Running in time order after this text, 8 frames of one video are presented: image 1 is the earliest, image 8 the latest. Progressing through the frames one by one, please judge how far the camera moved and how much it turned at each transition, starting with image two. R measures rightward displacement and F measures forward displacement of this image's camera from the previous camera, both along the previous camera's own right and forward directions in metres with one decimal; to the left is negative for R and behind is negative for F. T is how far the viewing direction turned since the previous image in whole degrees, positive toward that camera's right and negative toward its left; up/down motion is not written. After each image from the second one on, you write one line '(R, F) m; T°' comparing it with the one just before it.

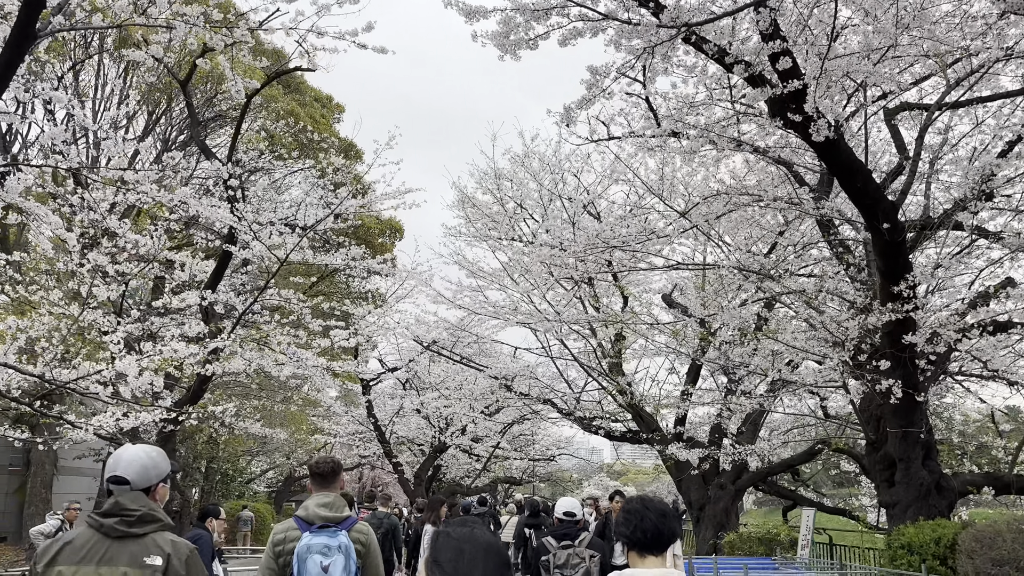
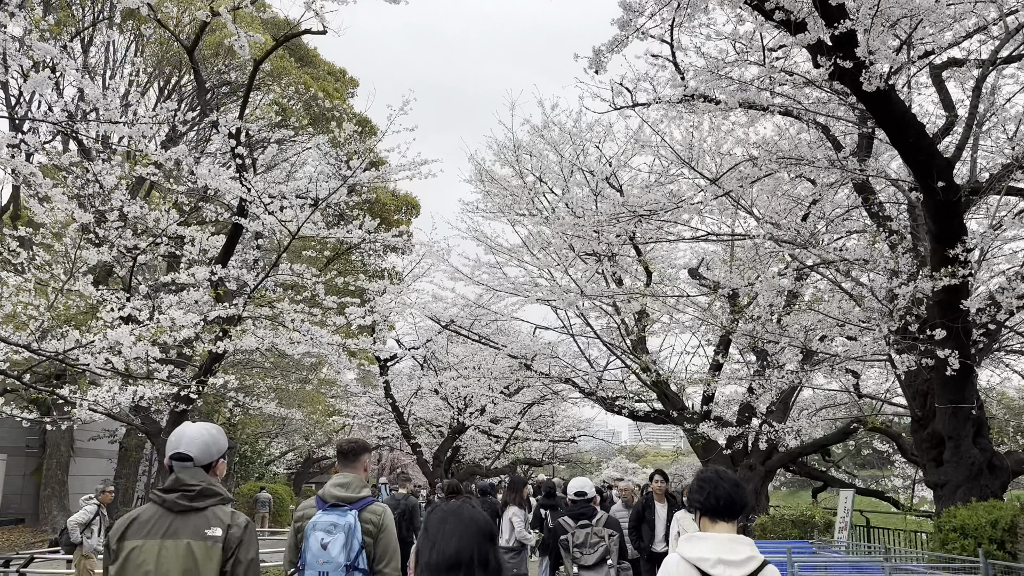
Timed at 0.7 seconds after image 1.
(0.0, +0.3) m; -1°
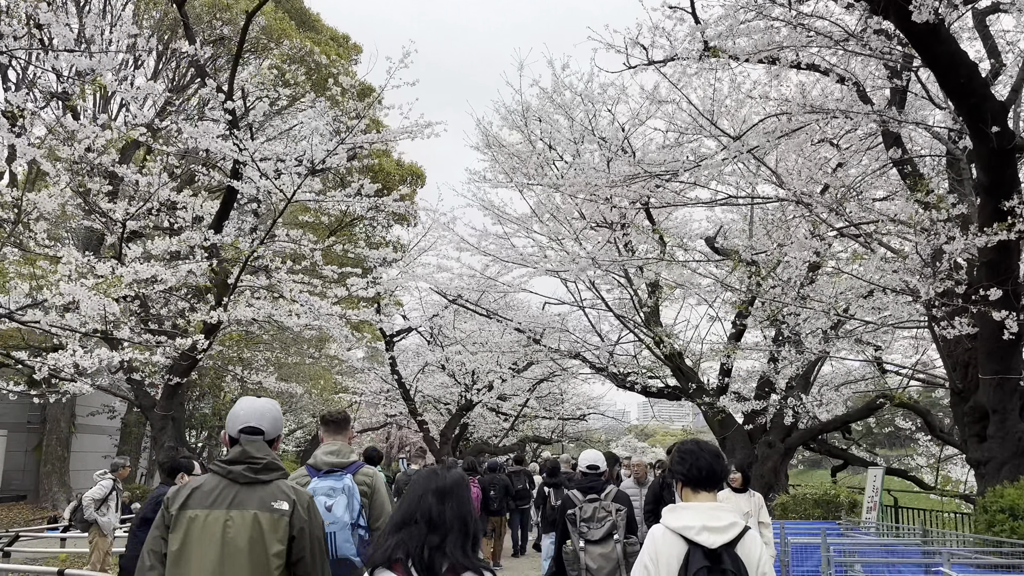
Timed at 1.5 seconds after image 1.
(0.0, +0.4) m; -1°
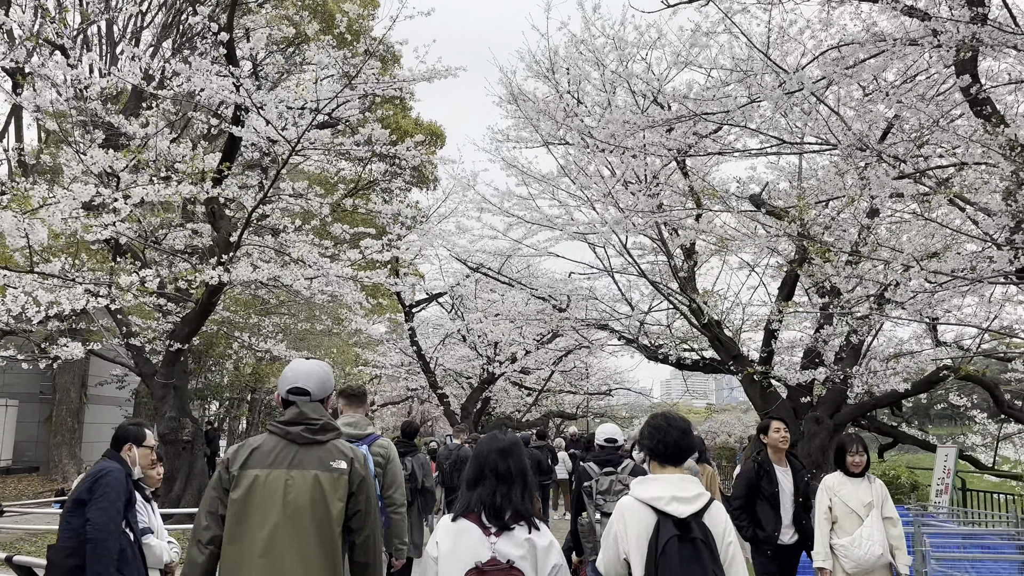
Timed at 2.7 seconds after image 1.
(0.0, +0.7) m; -2°
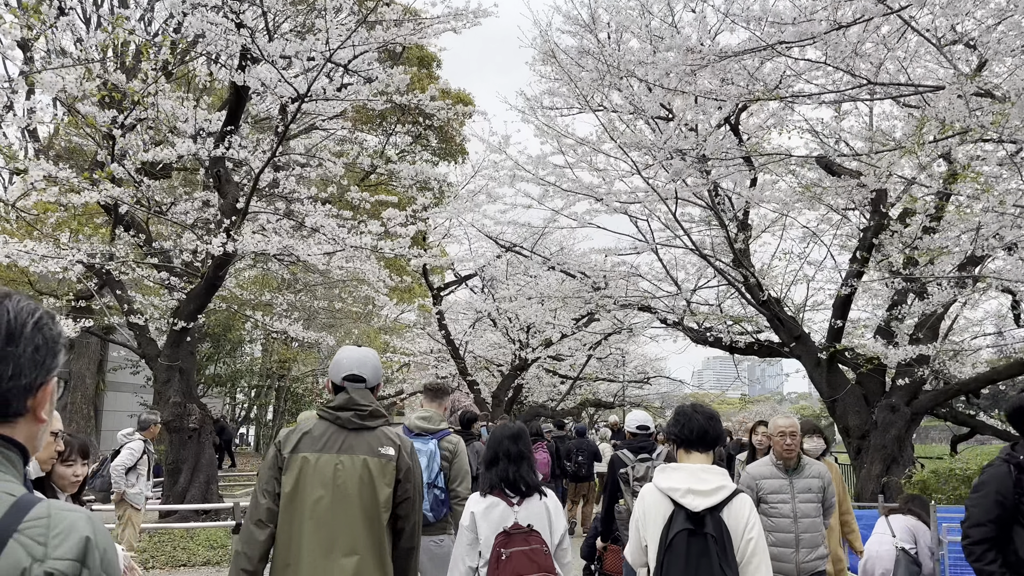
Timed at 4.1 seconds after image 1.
(-0.1, +0.8) m; -2°
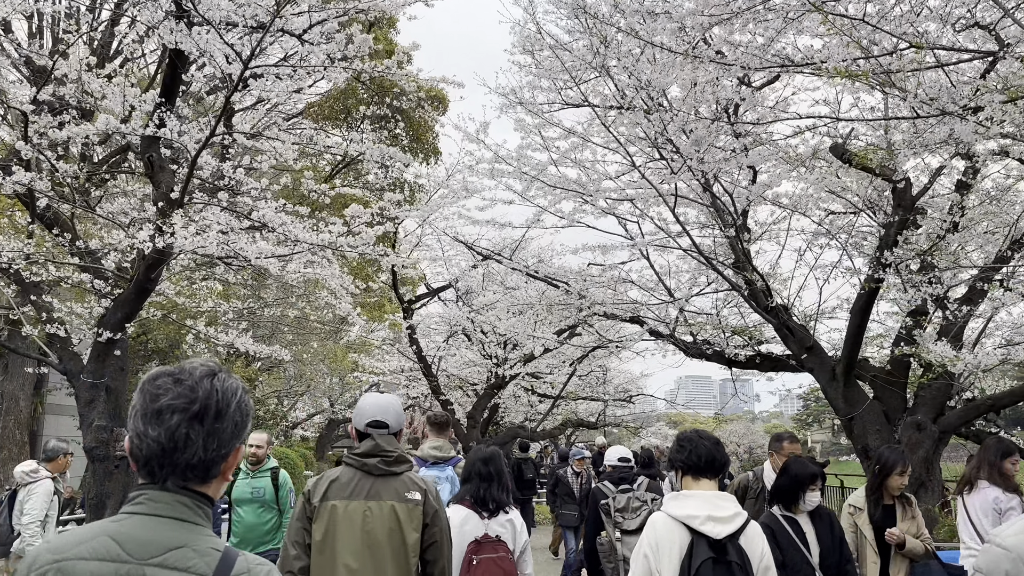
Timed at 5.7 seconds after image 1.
(-0.1, +0.9) m; +2°
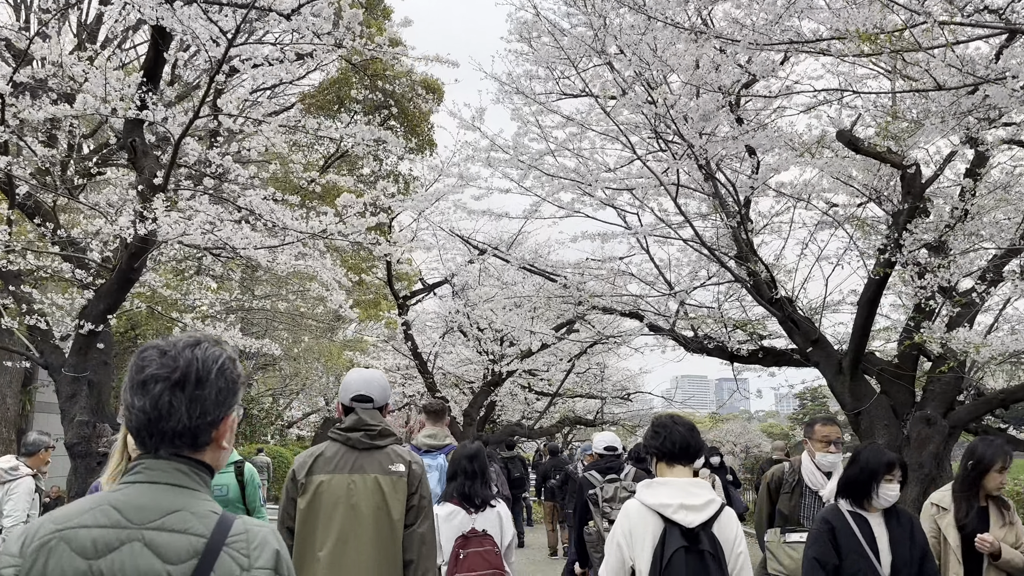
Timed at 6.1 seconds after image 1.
(0.0, +0.2) m; 0°
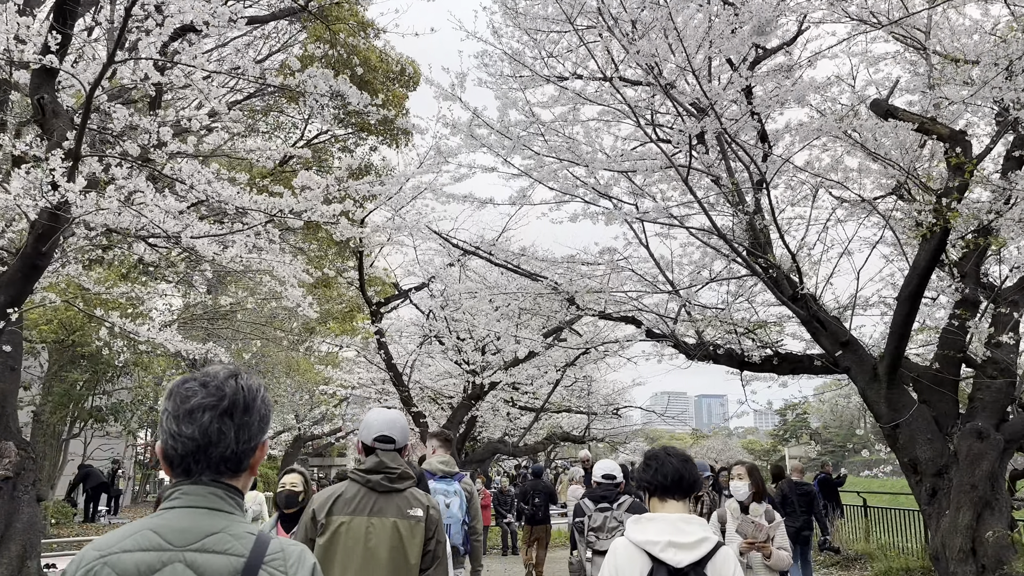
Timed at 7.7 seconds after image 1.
(-0.1, +1.0) m; +1°
